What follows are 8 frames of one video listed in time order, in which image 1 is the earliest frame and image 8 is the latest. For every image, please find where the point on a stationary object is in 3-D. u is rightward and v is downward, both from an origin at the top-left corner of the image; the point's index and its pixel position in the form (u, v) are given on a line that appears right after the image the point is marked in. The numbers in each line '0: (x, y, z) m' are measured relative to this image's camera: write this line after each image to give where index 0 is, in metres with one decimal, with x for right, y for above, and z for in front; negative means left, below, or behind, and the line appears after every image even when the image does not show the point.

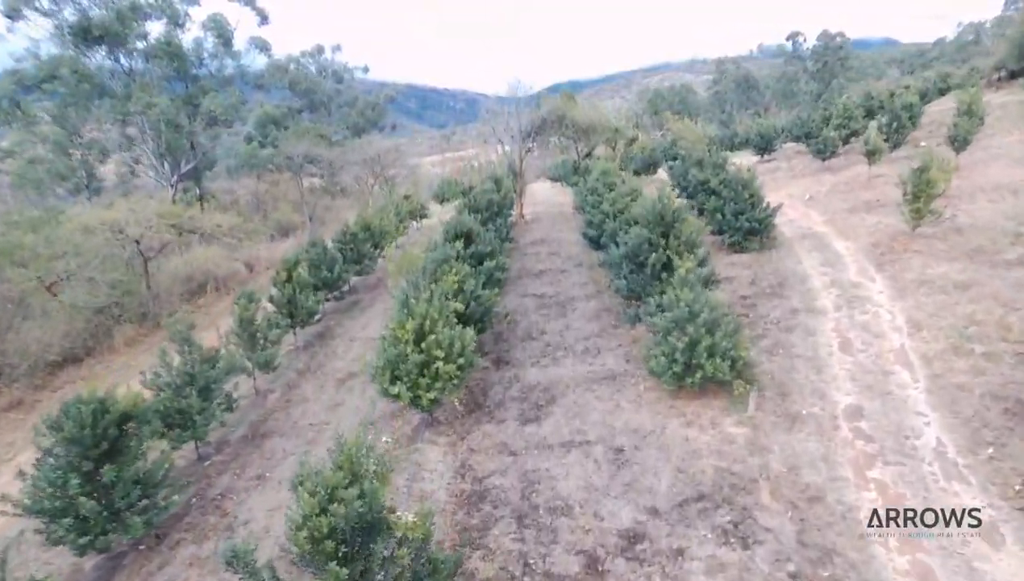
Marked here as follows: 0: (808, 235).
0: (+8.4, +1.6, +18.0) m
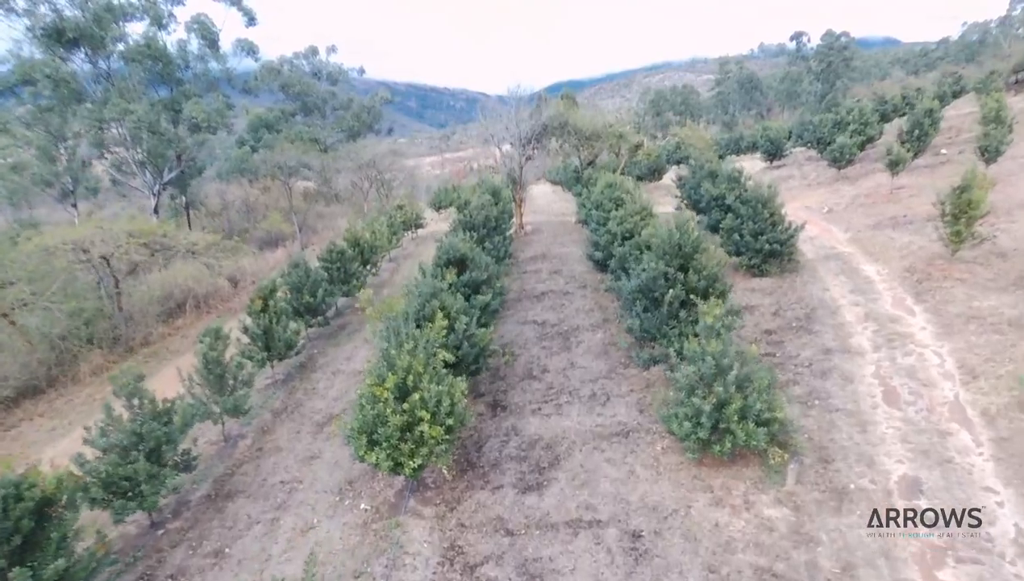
0: (+8.4, +0.9, +16.6) m
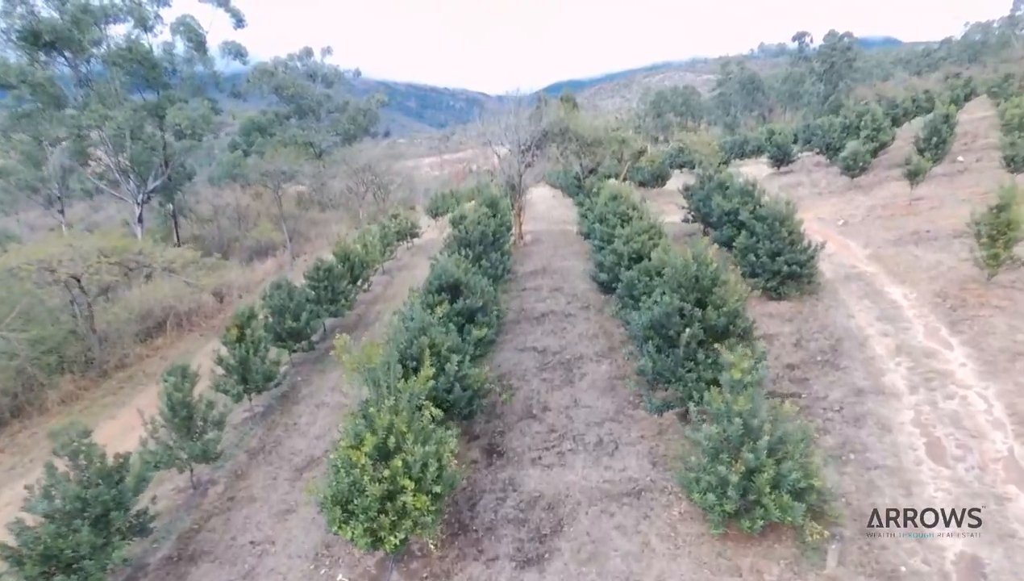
0: (+8.3, +0.4, +15.5) m
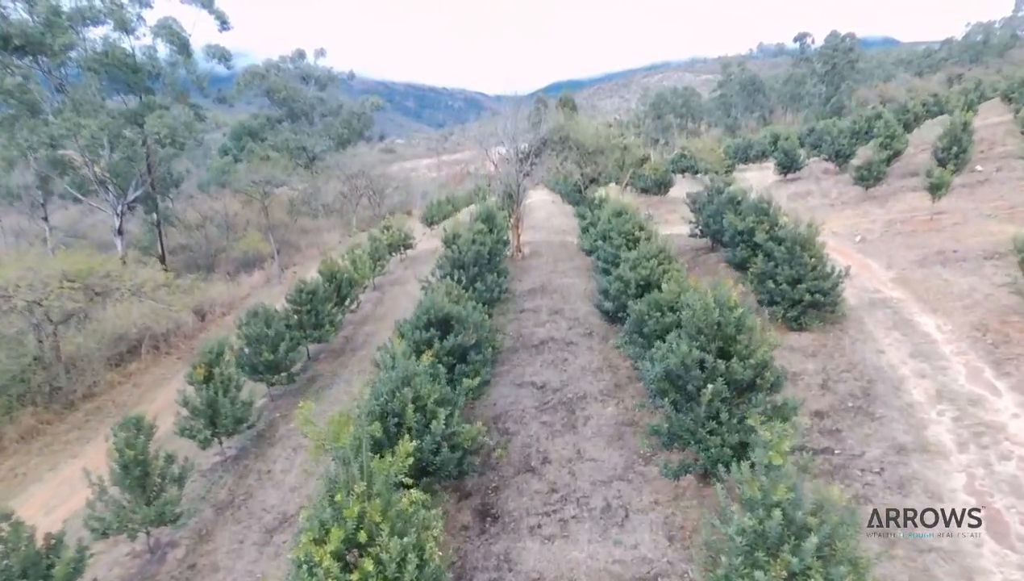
0: (+8.3, -0.3, +14.3) m
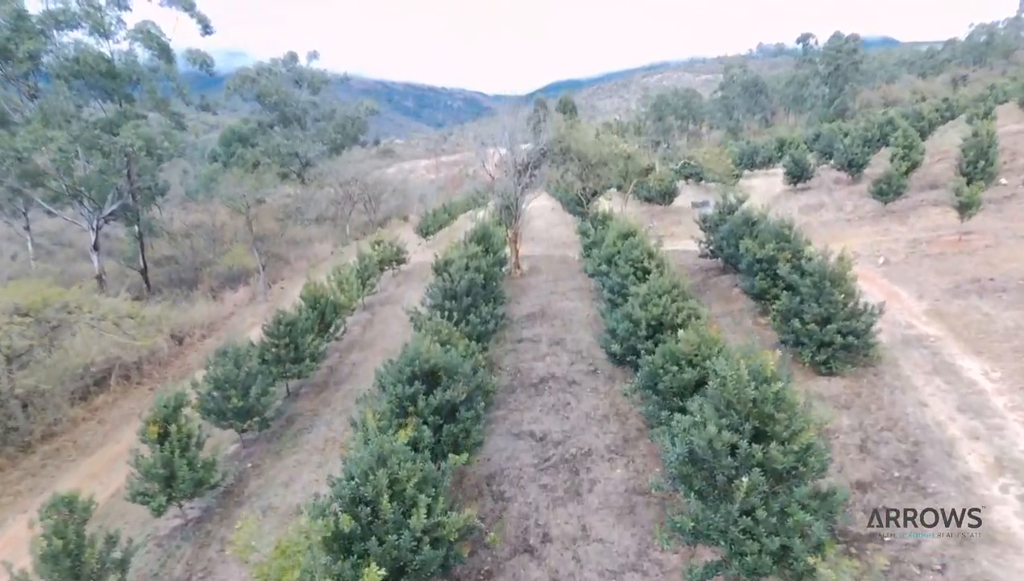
0: (+8.2, -1.0, +12.9) m
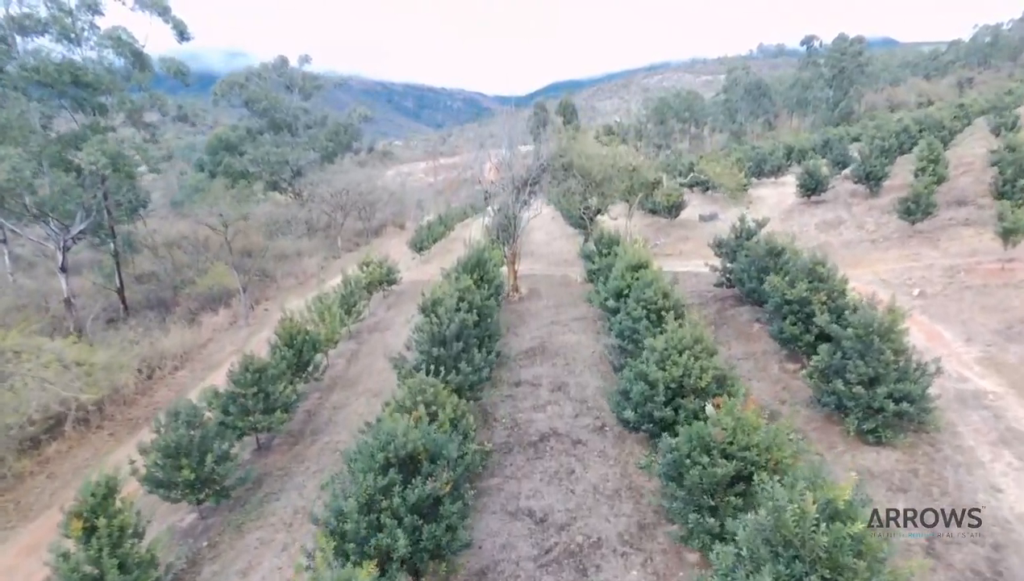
0: (+8.1, -1.9, +11.2) m
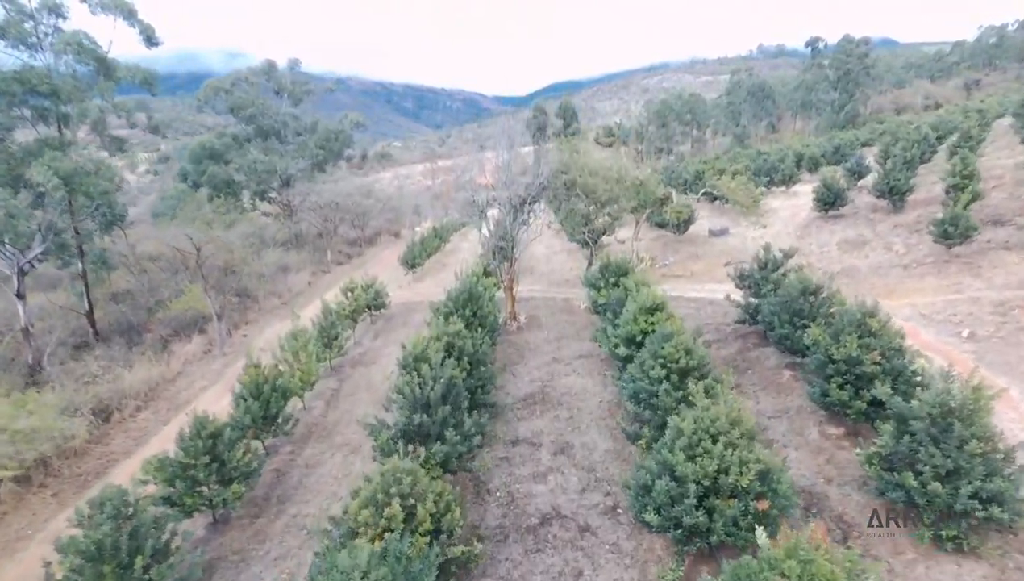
0: (+8.0, -2.8, +9.3) m
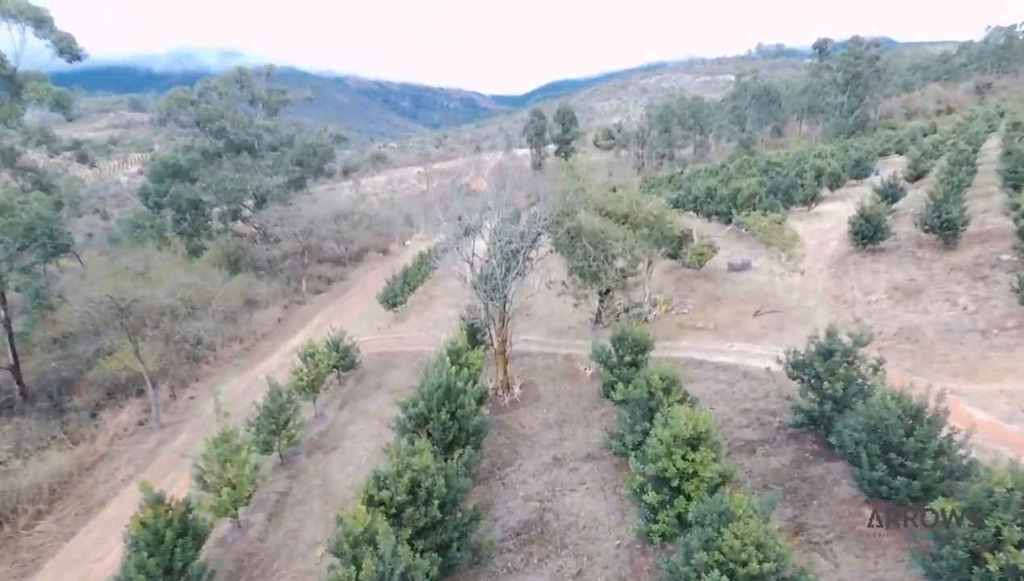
0: (+7.9, -4.7, +5.7) m
